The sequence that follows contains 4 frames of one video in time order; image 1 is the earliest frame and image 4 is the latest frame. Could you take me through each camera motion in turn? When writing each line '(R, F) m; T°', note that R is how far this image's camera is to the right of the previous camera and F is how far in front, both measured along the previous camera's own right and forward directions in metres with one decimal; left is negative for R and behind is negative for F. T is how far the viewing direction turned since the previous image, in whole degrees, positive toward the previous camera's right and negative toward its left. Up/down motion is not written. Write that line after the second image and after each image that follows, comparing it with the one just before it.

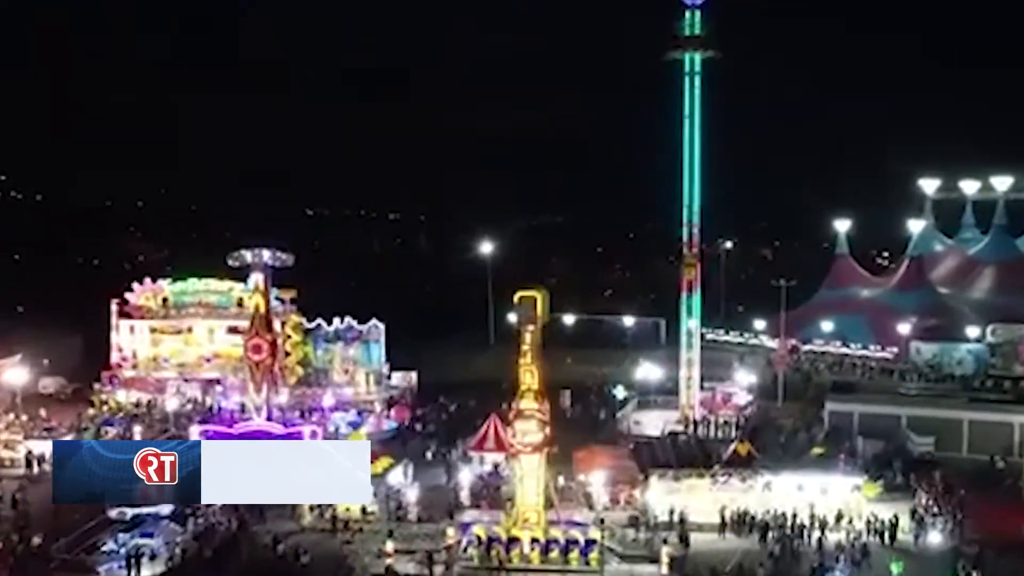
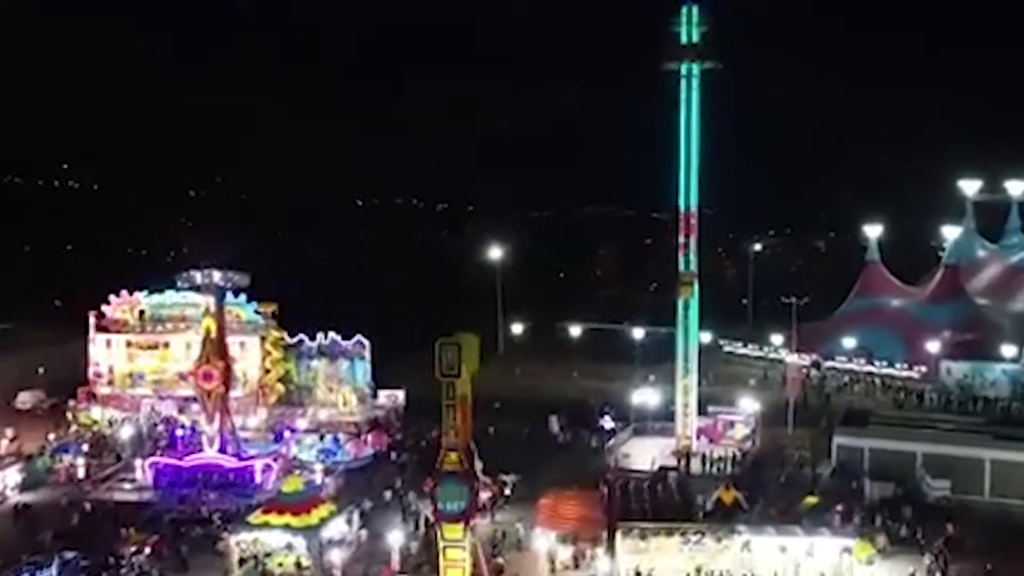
(+1.3, +1.7) m; -3°
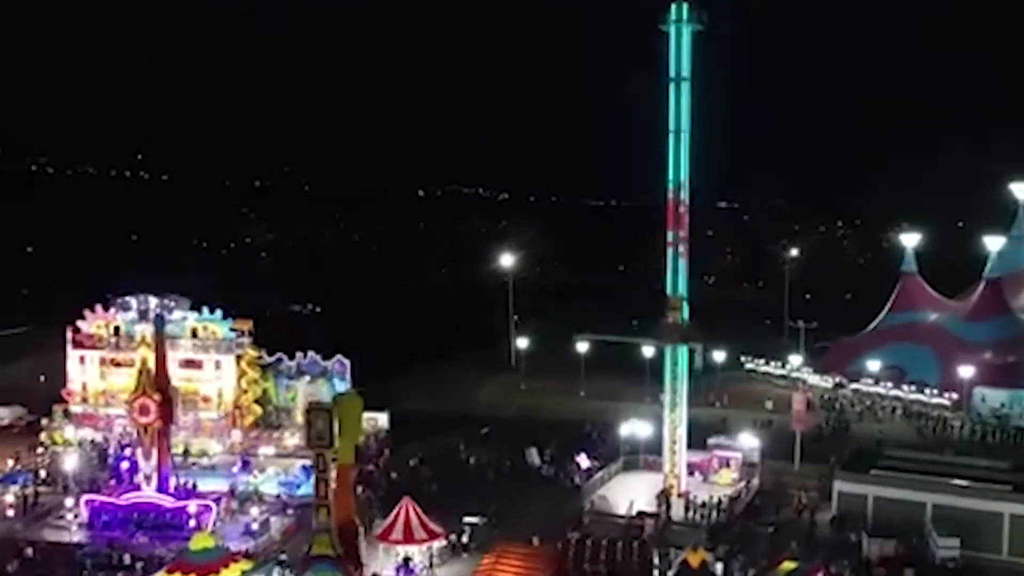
(+1.5, +1.7) m; -4°
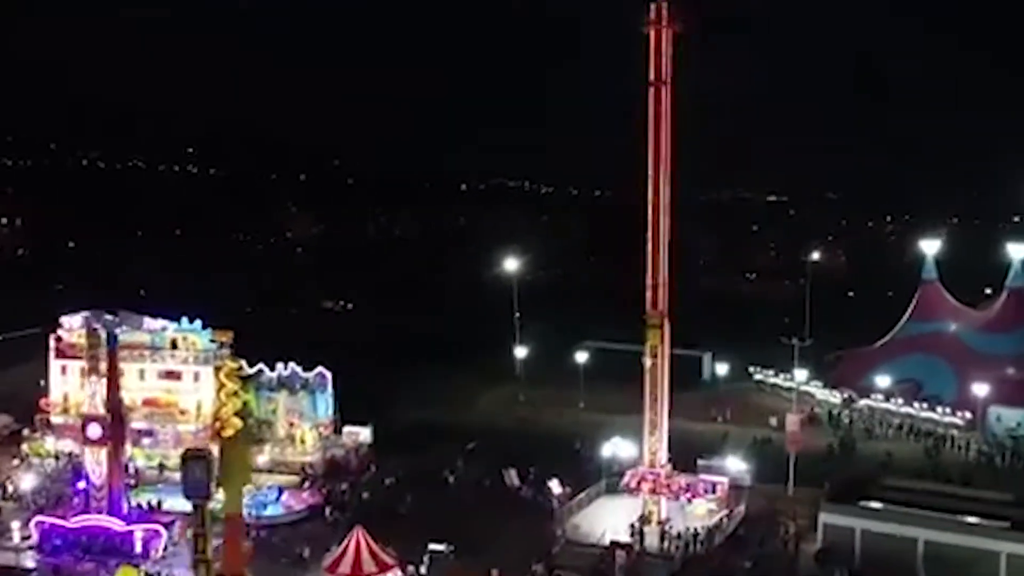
(+1.1, +0.9) m; -3°
